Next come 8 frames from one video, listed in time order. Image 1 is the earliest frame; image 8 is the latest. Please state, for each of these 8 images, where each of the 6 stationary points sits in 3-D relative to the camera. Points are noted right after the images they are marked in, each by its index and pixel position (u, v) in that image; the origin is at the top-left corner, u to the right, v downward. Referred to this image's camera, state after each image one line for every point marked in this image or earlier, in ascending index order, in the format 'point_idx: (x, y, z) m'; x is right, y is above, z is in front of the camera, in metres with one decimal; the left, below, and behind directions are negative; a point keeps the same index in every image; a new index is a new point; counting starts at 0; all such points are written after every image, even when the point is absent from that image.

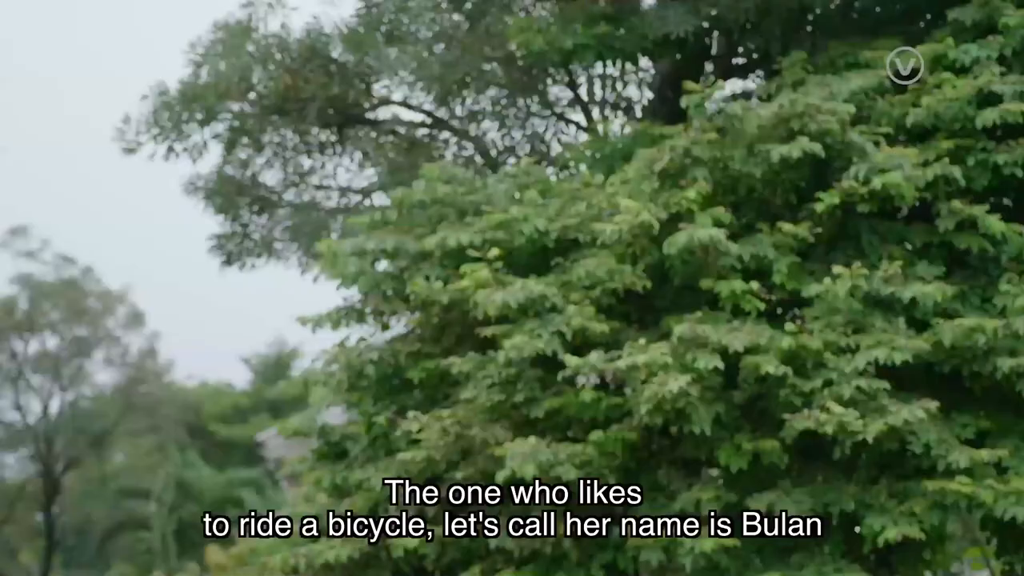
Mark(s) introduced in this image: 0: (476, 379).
0: (-0.1, -0.4, +8.7) m
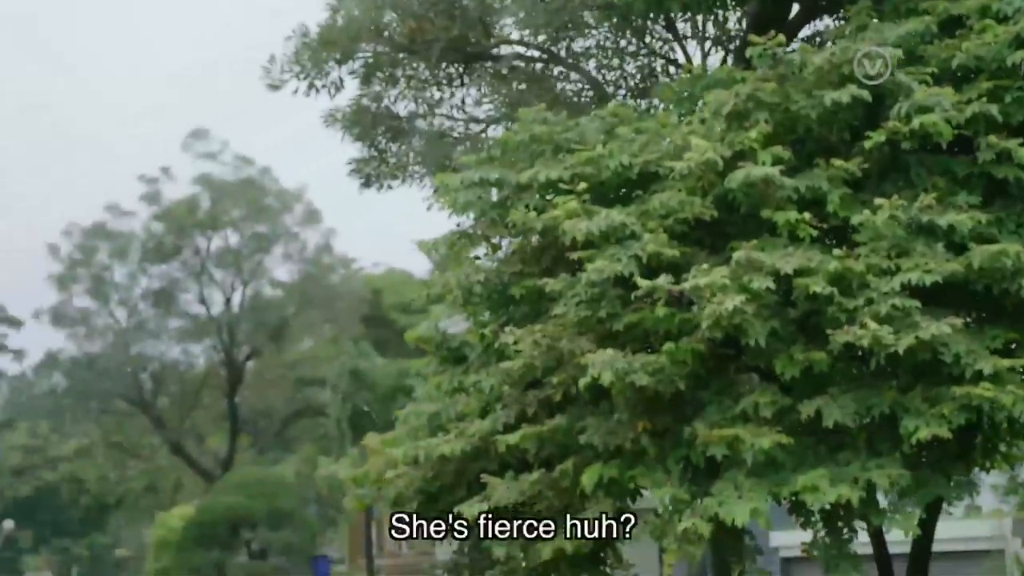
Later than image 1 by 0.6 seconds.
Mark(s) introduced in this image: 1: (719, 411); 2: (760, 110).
0: (+0.2, 0.0, +9.9) m
1: (+0.9, -0.5, +9.5) m
2: (+1.1, +0.8, +9.8) m
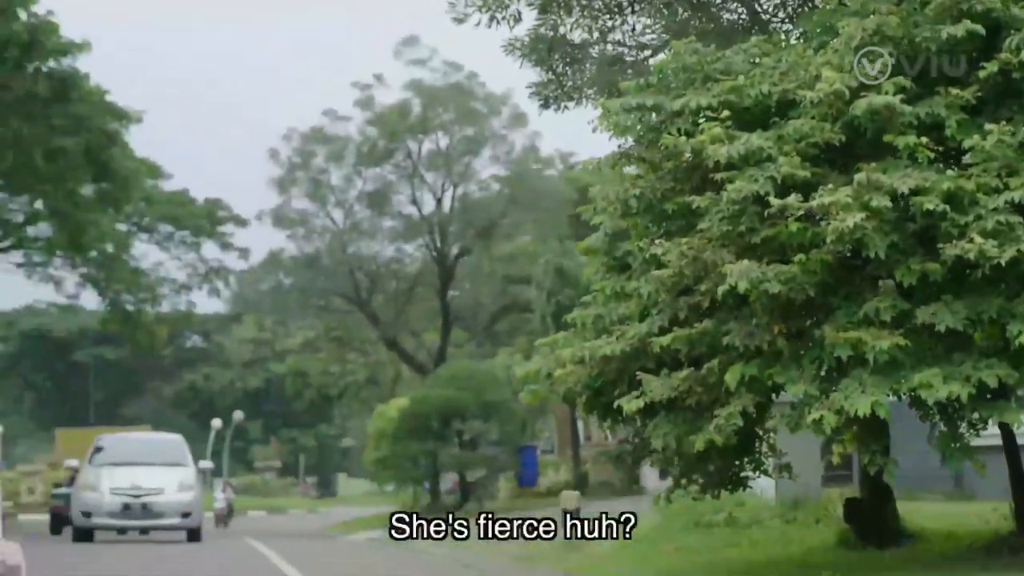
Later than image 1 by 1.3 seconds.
0: (+1.0, +0.4, +11.1) m
1: (+1.6, -0.1, +10.6) m
2: (+1.9, +1.2, +10.9) m
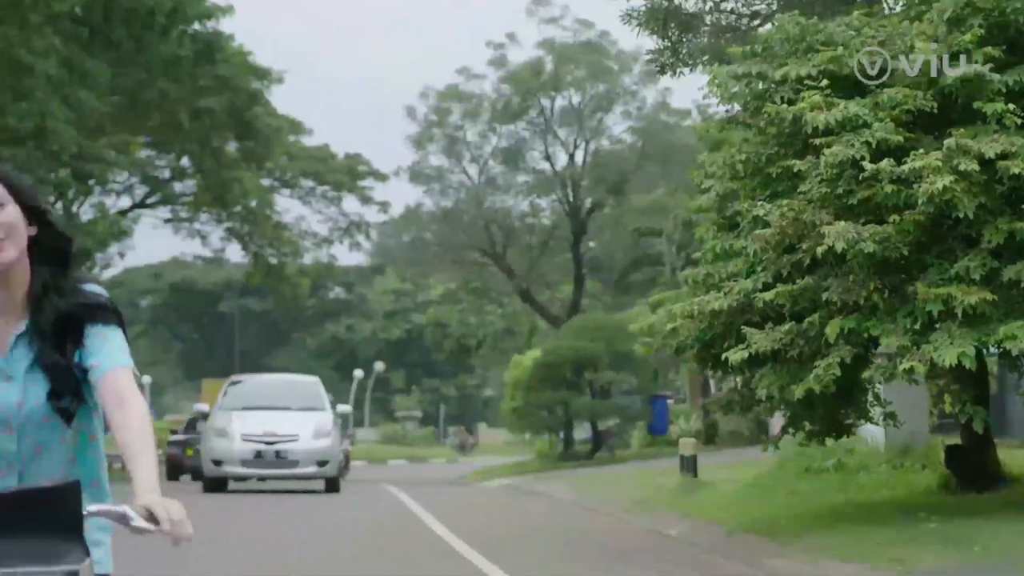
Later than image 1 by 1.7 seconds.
0: (+1.6, +0.6, +11.8) m
1: (+2.2, +0.1, +11.3) m
2: (+2.4, +1.4, +11.5) m
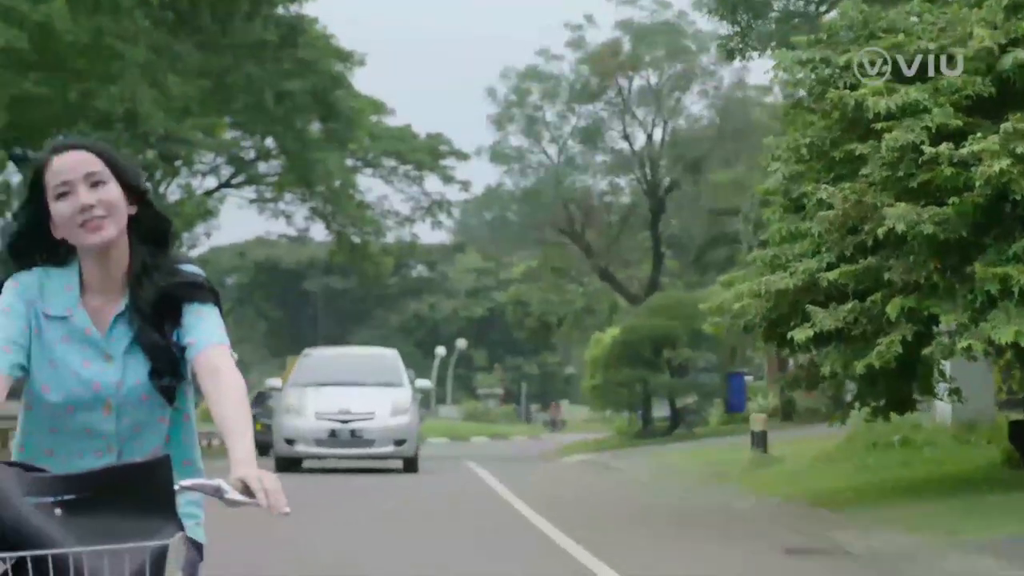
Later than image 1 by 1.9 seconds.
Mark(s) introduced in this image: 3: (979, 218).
0: (+2.0, +0.7, +12.1) m
1: (+2.6, +0.2, +11.7) m
2: (+2.8, +1.5, +11.8) m
3: (+2.5, +0.4, +11.7) m
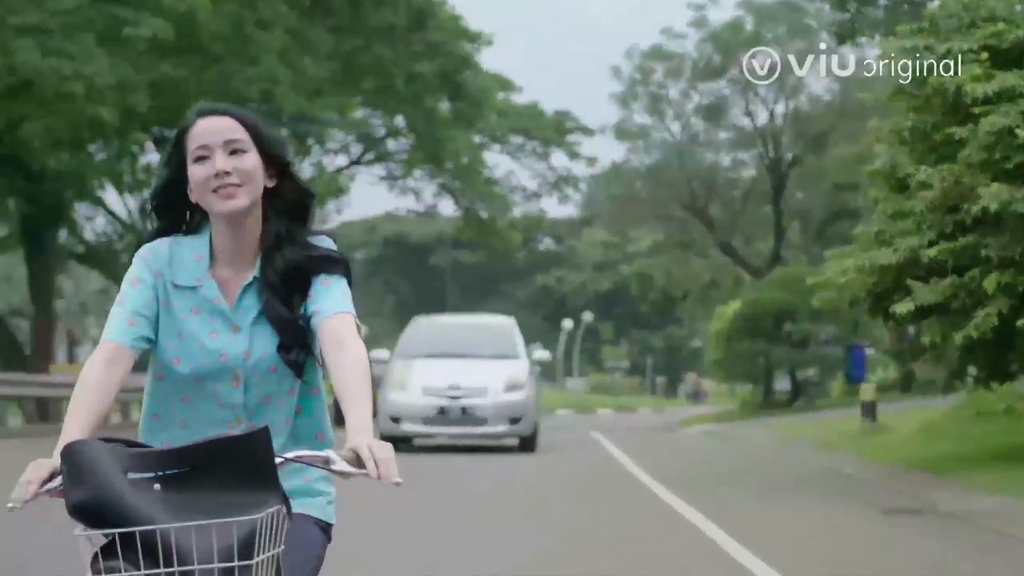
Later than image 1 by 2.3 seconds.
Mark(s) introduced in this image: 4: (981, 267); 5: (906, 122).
0: (+2.7, +0.9, +12.8) m
1: (+3.2, +0.3, +12.3) m
2: (+3.5, +1.7, +12.5) m
3: (+3.2, +0.5, +12.4) m
4: (+2.8, +0.1, +13.0) m
5: (+2.5, +1.0, +13.7) m
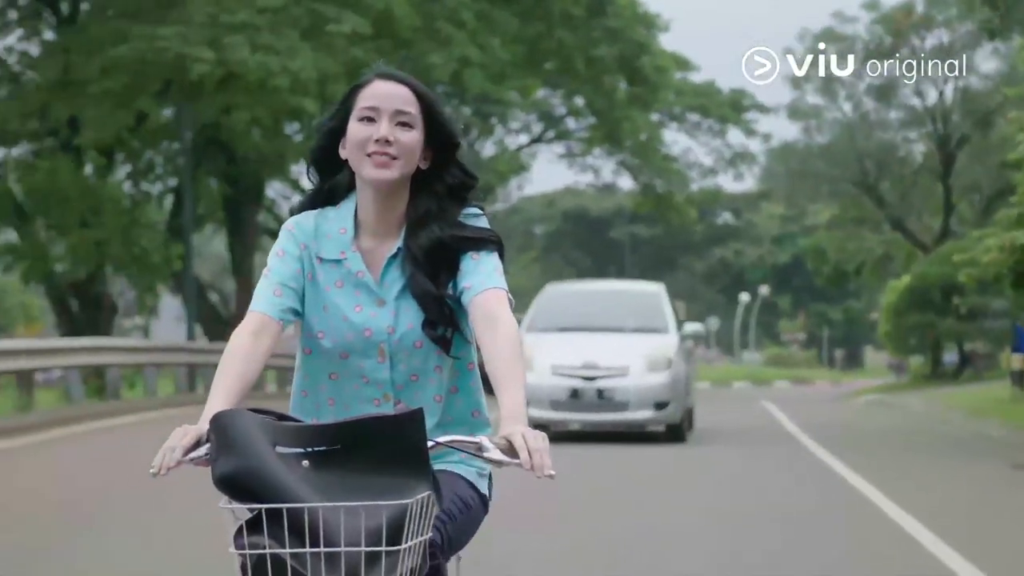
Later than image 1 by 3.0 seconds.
0: (+3.8, +1.0, +14.1) m
1: (+4.3, +0.5, +13.5) m
2: (+4.6, +1.8, +13.6) m
3: (+4.2, +0.7, +13.6) m
4: (+3.9, +0.3, +14.2) m
5: (+3.6, +1.2, +14.9) m
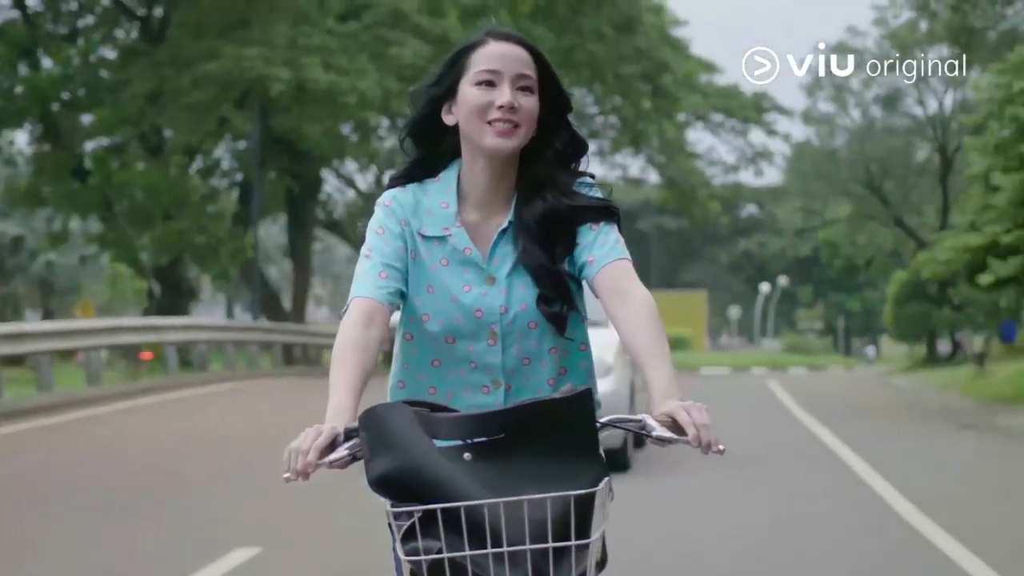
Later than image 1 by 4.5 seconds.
0: (+4.1, +1.0, +17.3) m
1: (+4.6, +0.5, +16.8) m
2: (+4.9, +1.8, +16.8) m
3: (+4.6, +0.7, +16.8) m
4: (+4.2, +0.3, +17.4) m
5: (+4.0, +1.2, +18.2) m
